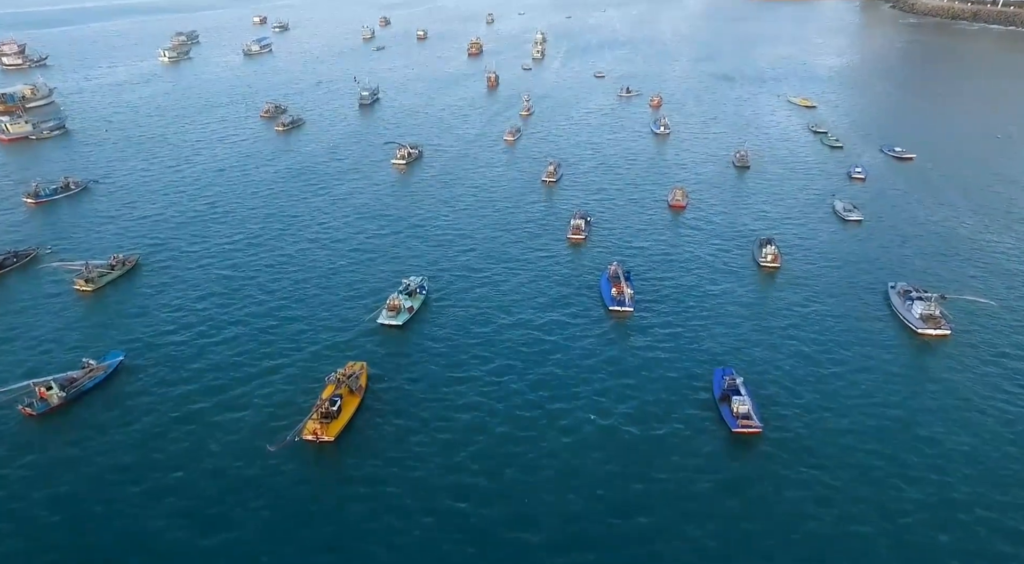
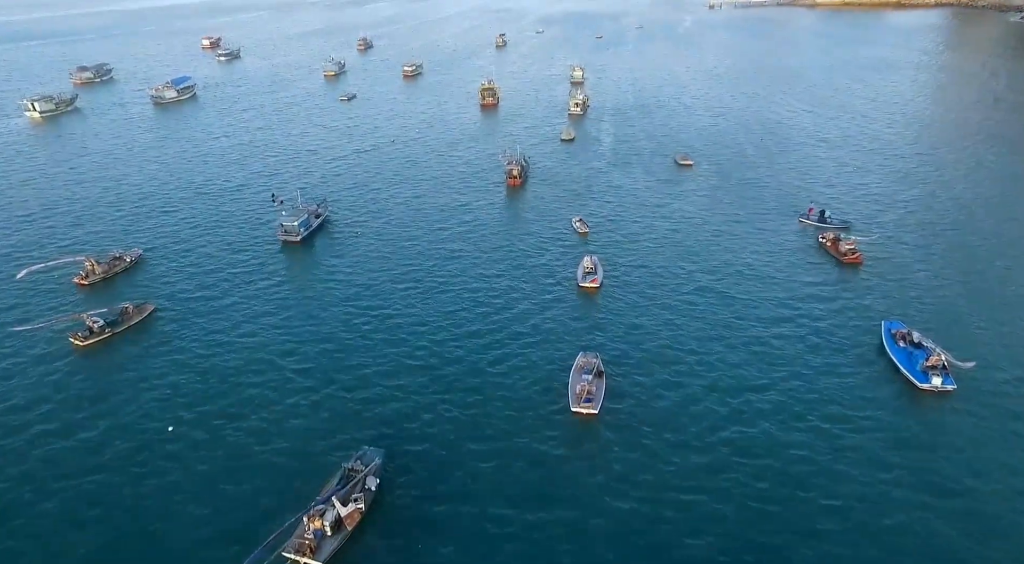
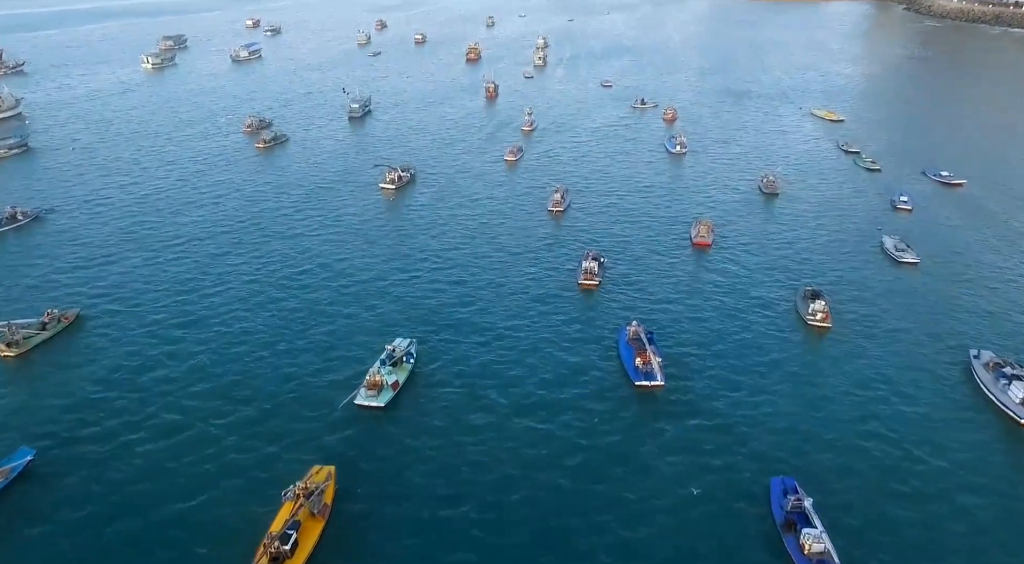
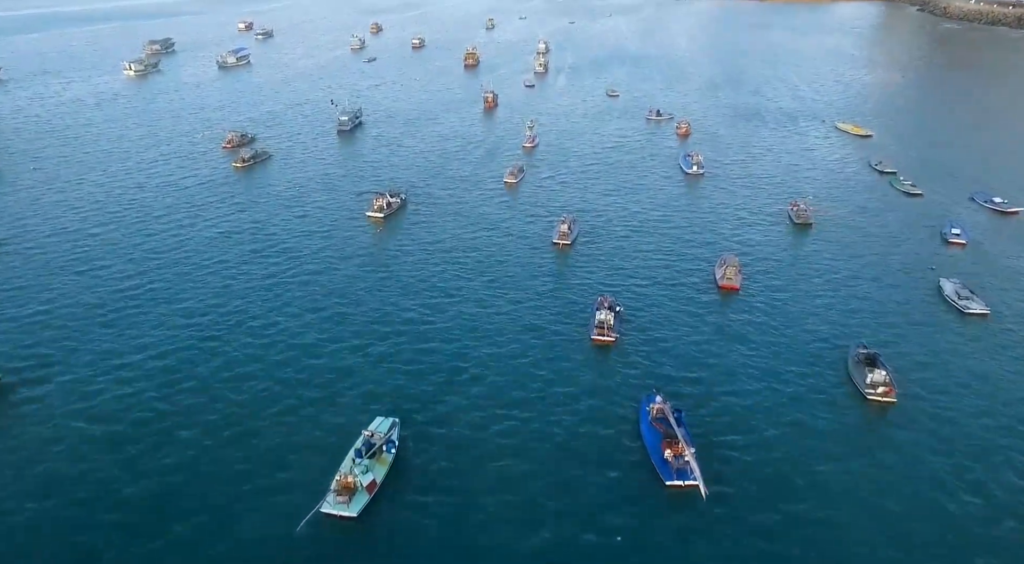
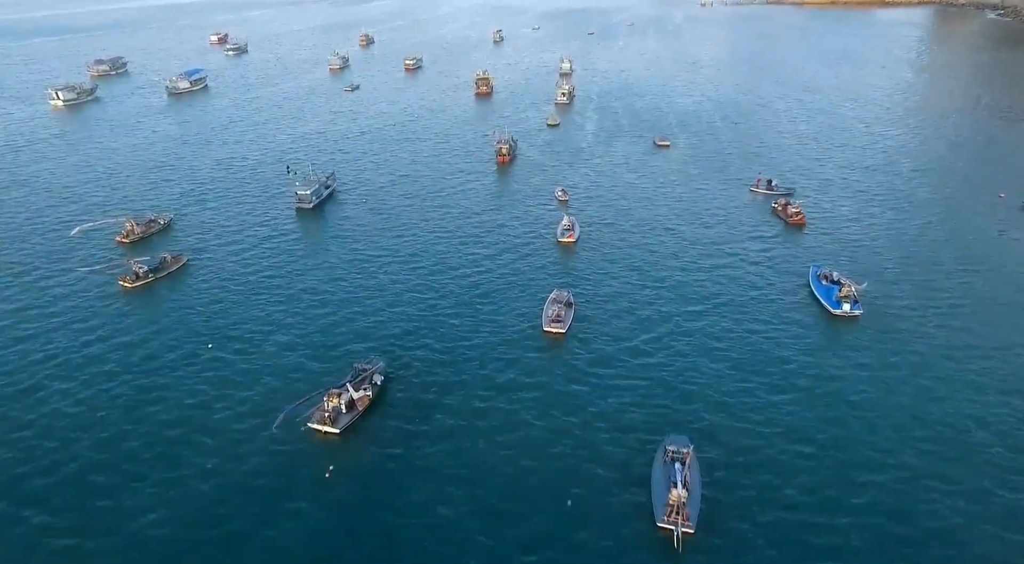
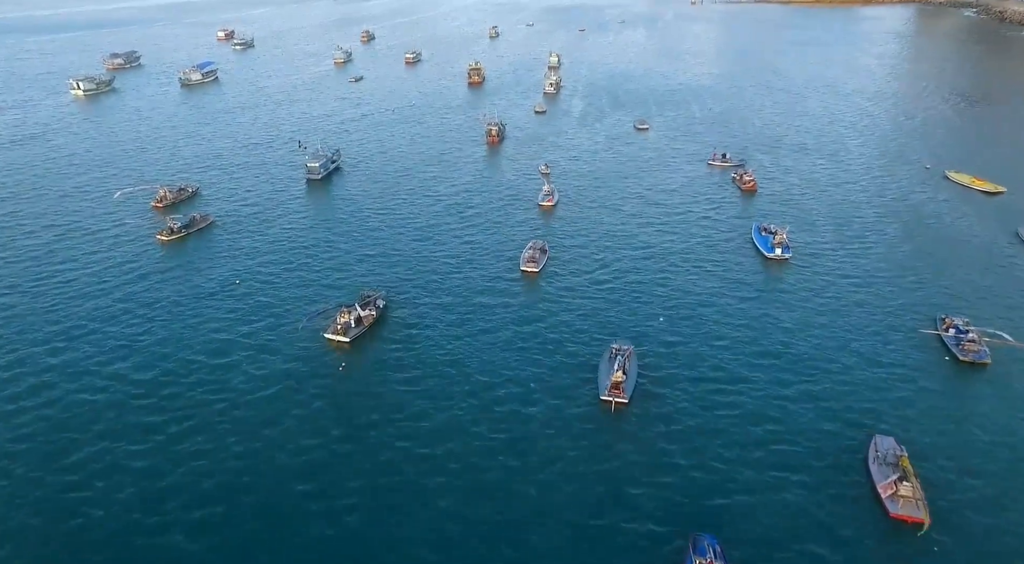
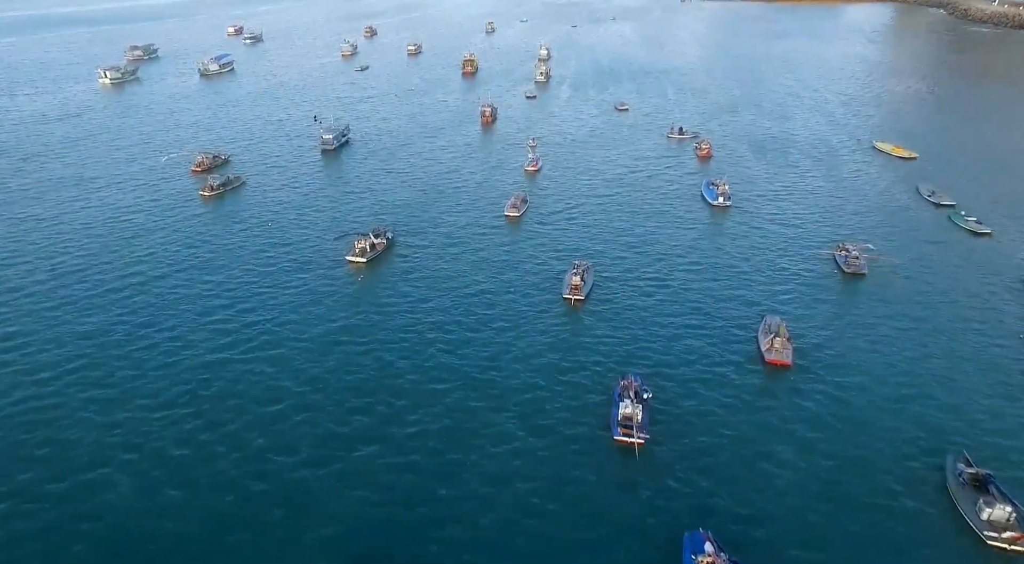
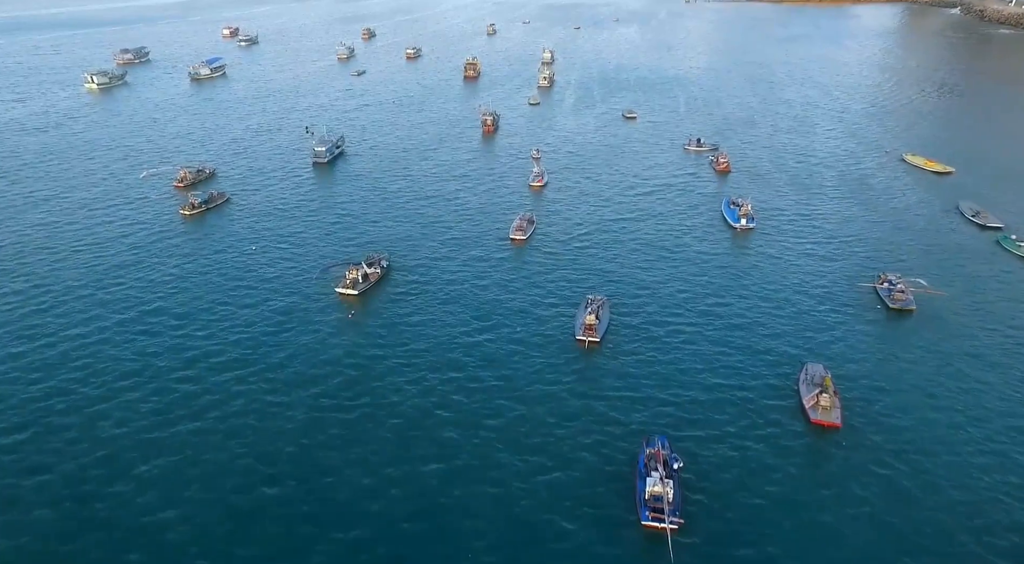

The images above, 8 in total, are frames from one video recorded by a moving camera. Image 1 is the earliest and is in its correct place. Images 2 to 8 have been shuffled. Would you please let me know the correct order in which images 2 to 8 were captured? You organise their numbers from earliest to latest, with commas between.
3, 4, 7, 8, 6, 5, 2
